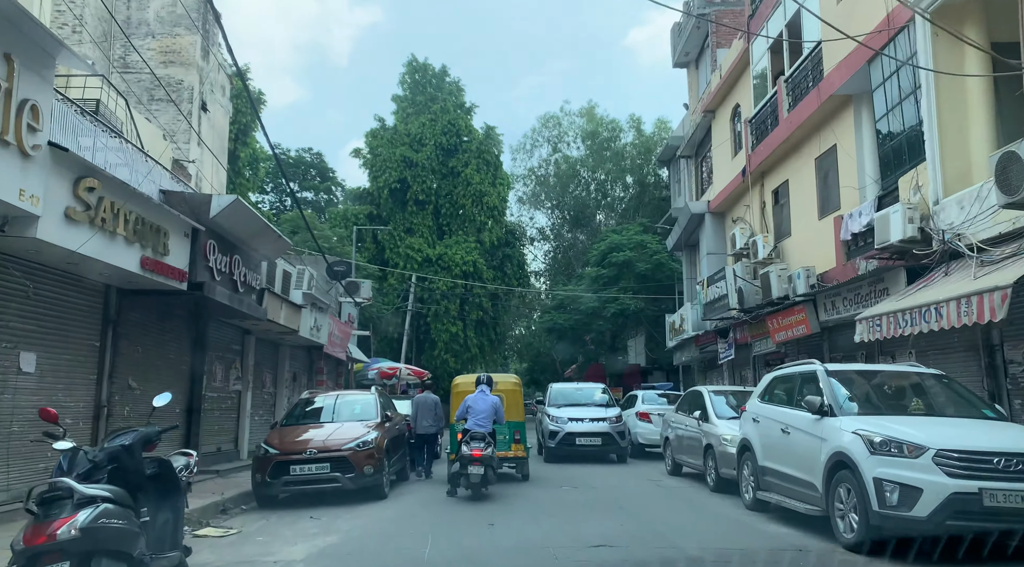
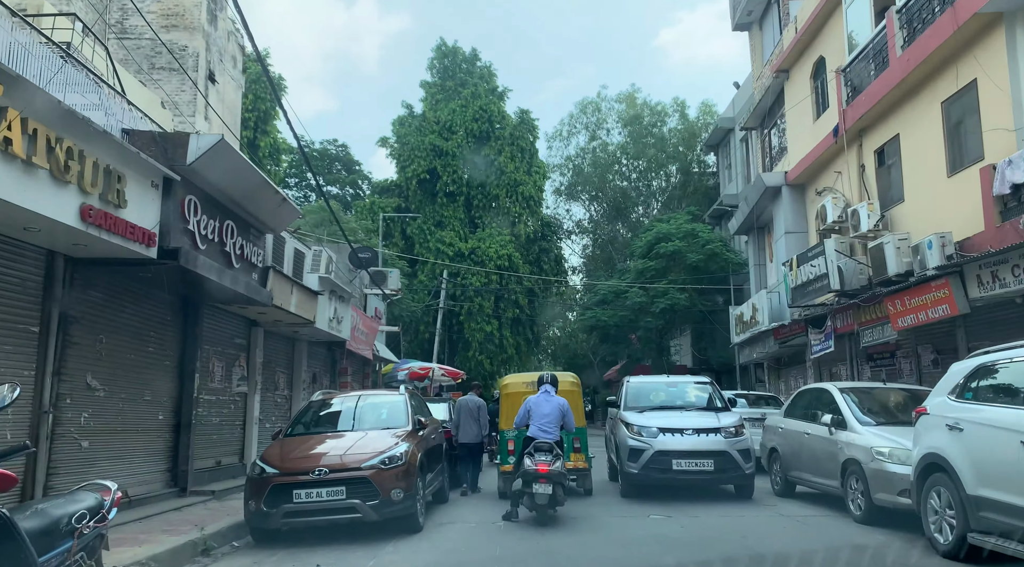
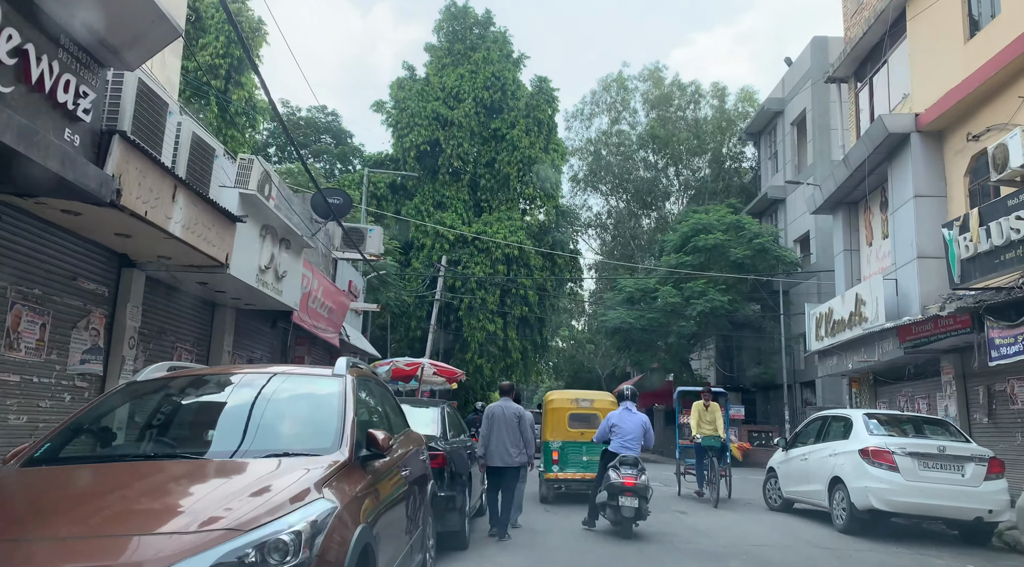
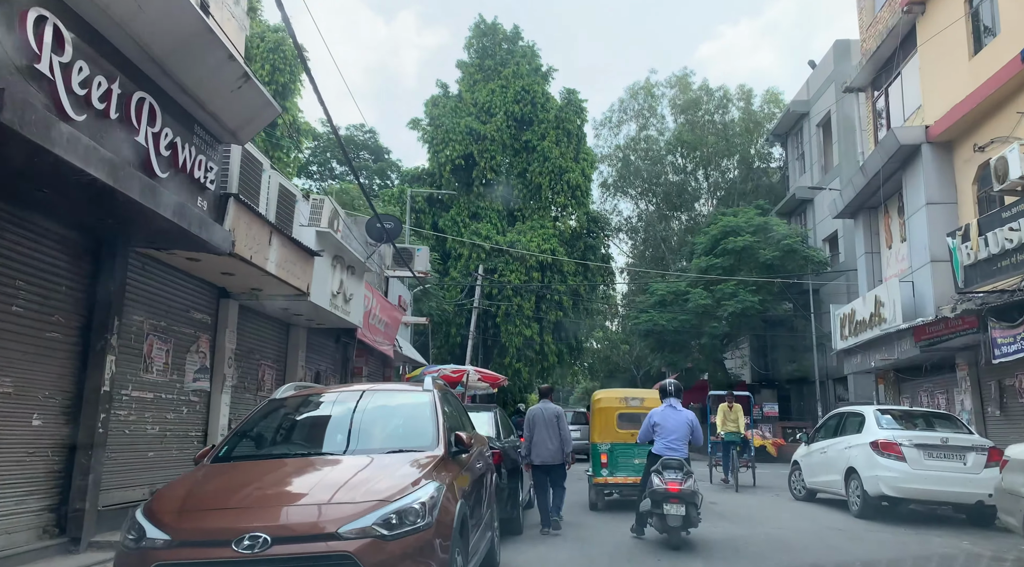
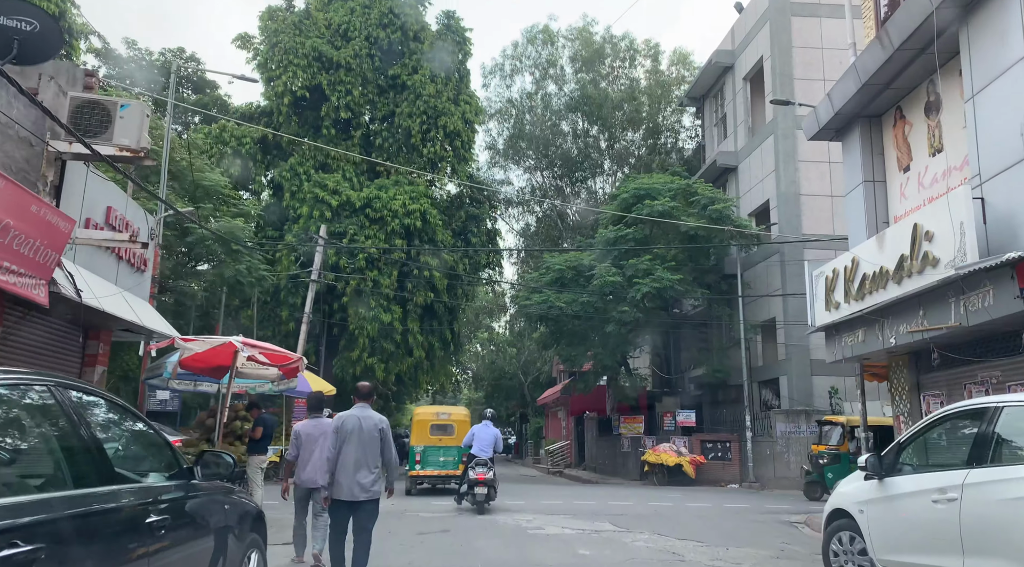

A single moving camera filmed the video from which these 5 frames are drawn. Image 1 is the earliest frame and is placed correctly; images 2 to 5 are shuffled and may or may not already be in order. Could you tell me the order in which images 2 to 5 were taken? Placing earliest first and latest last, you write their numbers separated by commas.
2, 4, 3, 5
